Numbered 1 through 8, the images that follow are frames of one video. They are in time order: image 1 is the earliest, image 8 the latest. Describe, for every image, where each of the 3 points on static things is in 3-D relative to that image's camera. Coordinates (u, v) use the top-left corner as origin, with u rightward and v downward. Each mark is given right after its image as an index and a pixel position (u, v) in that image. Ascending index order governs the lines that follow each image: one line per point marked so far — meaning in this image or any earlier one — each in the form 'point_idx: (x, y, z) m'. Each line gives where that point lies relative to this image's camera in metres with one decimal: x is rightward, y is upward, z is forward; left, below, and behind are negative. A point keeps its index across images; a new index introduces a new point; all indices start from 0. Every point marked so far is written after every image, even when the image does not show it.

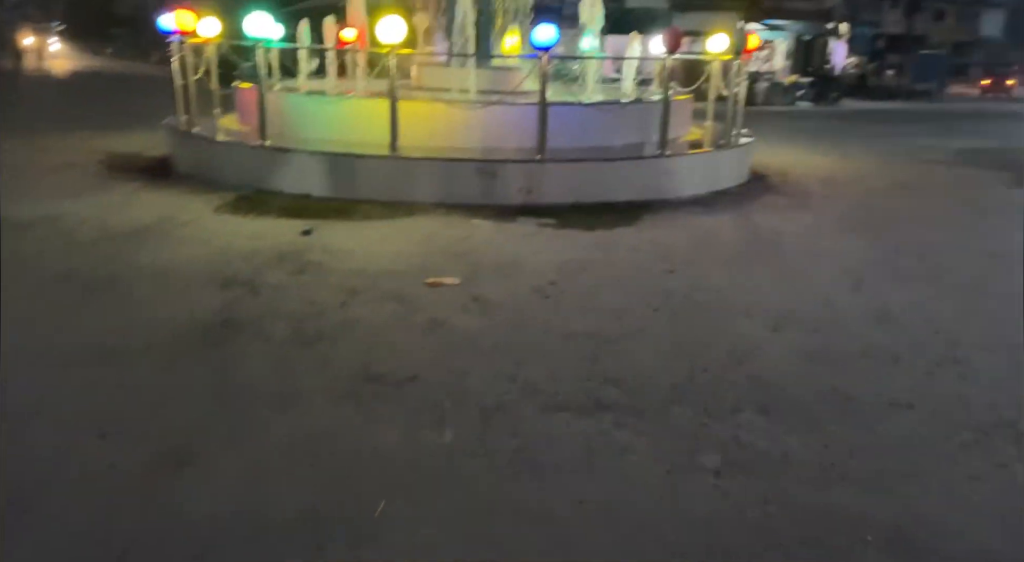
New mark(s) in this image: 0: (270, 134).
0: (-3.0, +1.8, +9.1) m
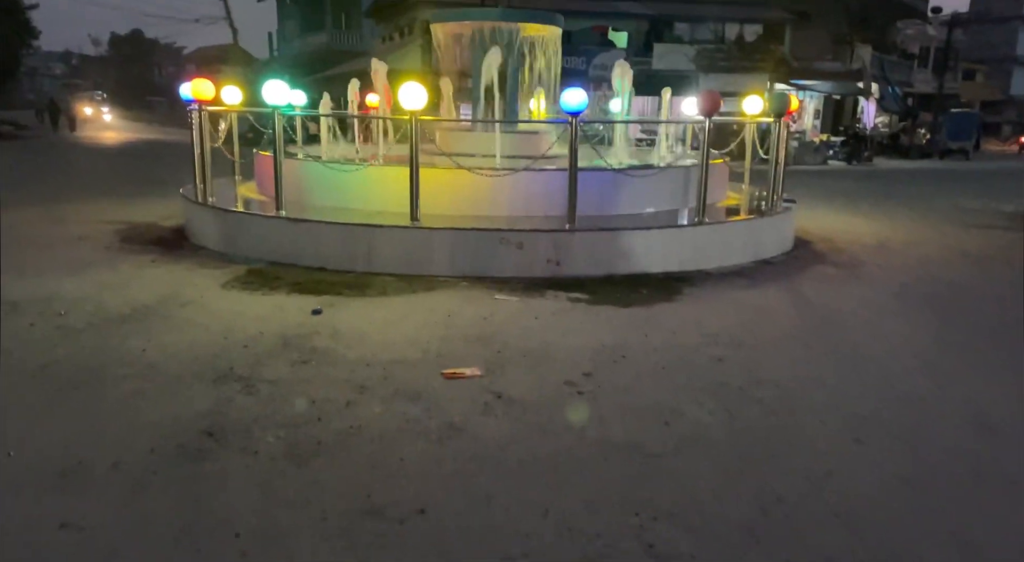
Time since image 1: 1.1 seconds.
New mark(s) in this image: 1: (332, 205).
0: (-2.7, +0.9, +8.7) m
1: (-2.1, +0.9, +8.3) m
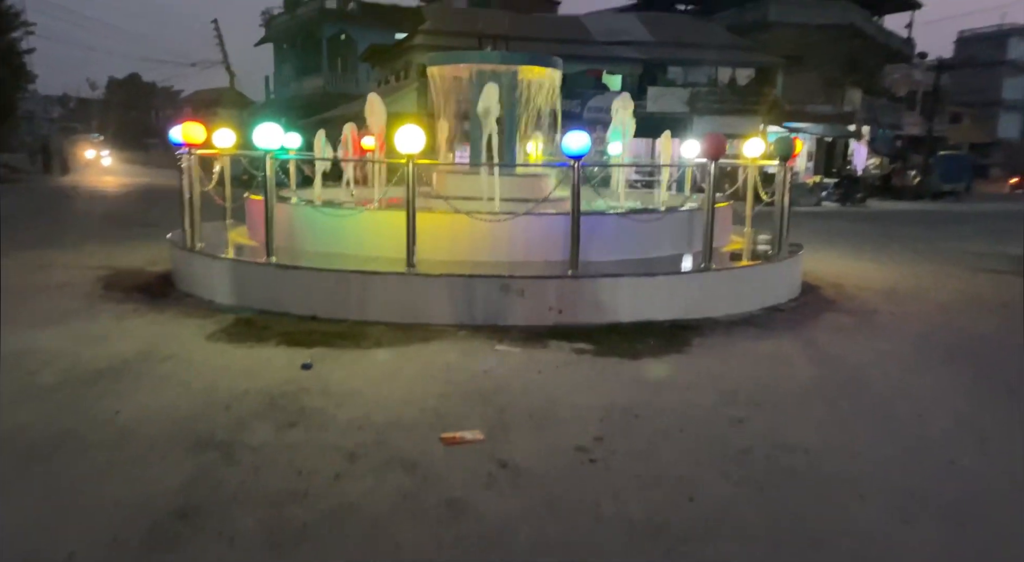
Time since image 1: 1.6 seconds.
0: (-2.7, +0.4, +8.4) m
1: (-2.1, +0.3, +8.0) m
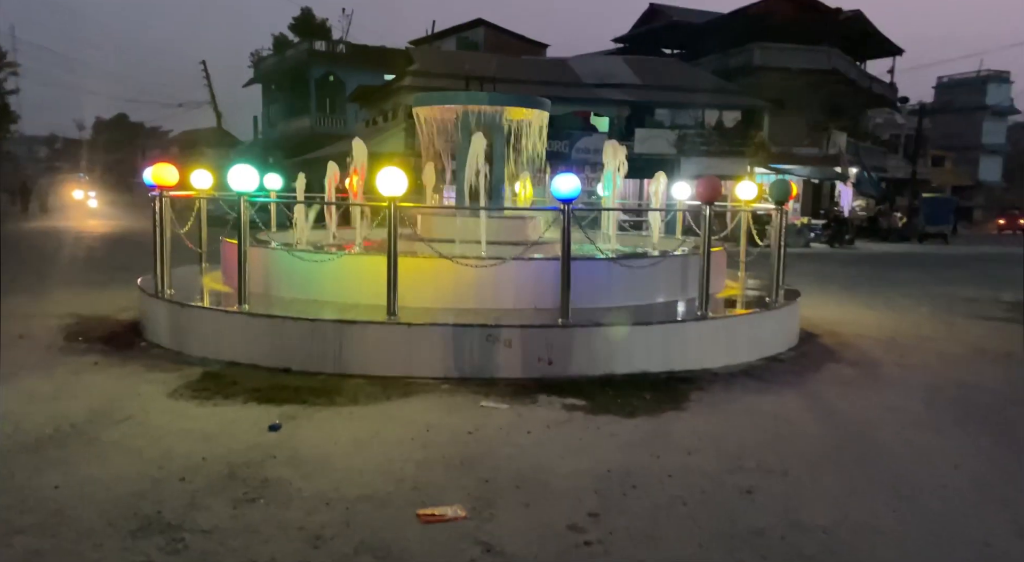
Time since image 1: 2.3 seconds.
0: (-2.9, -0.1, +8.0) m
1: (-2.2, -0.2, +7.6) m
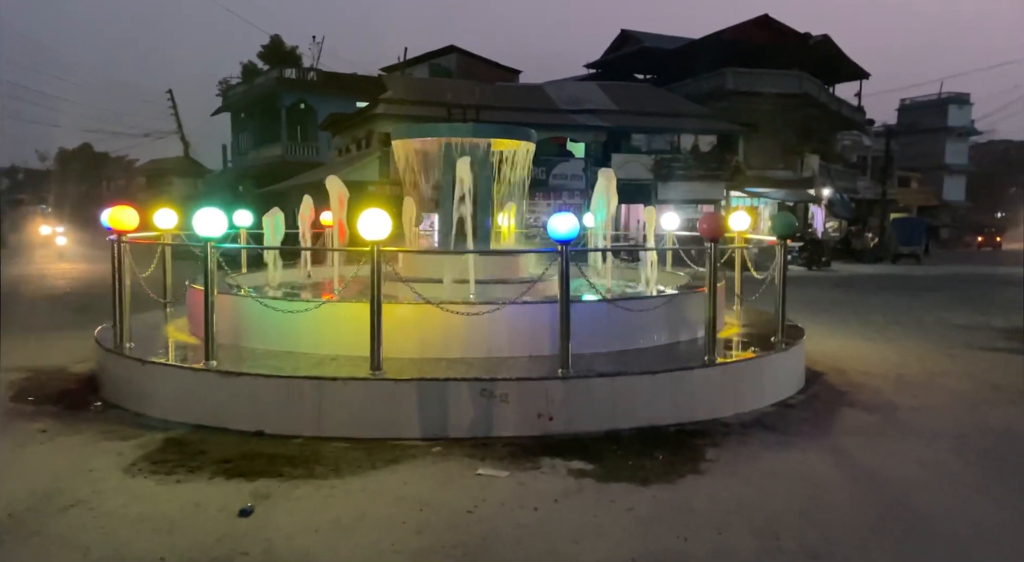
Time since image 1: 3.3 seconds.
0: (-2.9, -0.6, +7.4) m
1: (-2.3, -0.6, +7.0) m
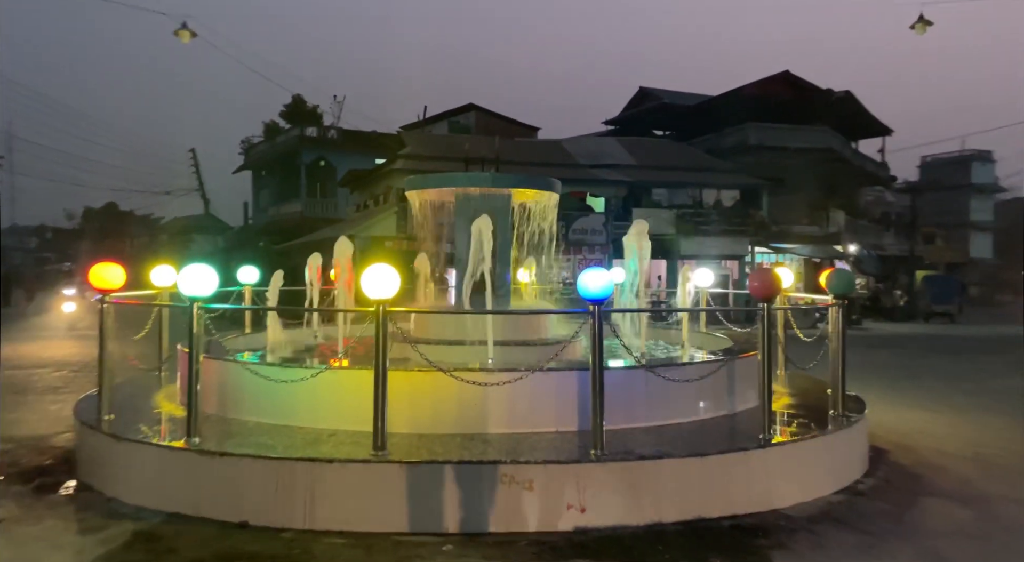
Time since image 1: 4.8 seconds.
0: (-2.7, -1.2, +6.6) m
1: (-2.1, -1.2, +6.2) m
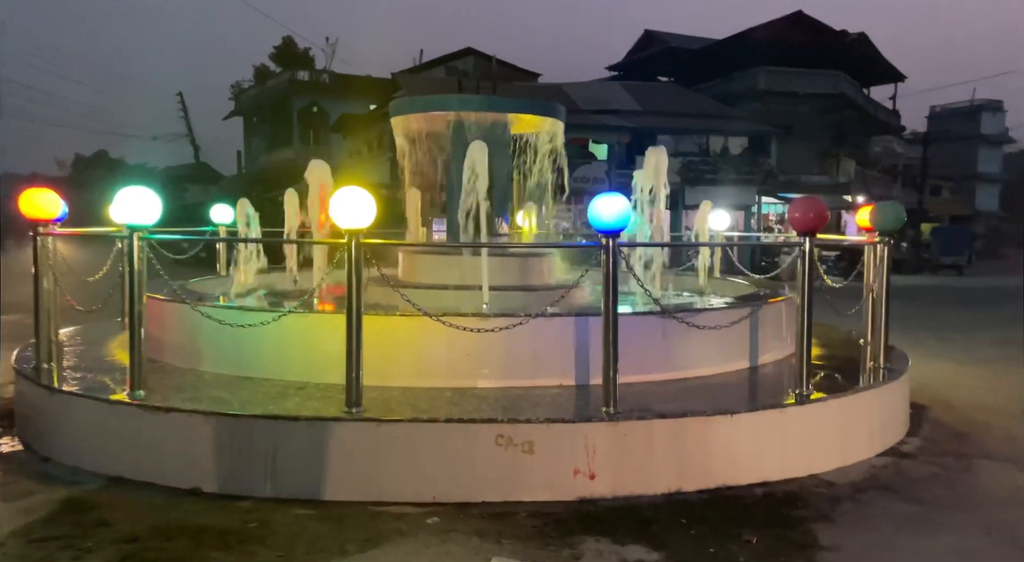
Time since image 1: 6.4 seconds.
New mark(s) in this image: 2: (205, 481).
0: (-2.8, -0.7, +5.9) m
1: (-2.1, -0.7, +5.5) m
2: (-1.8, -1.2, +4.4) m
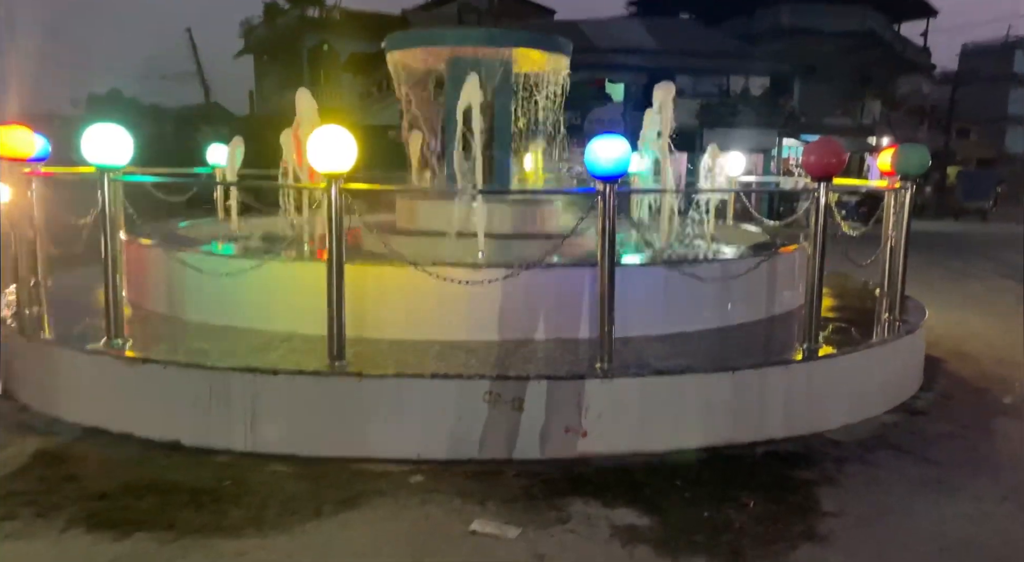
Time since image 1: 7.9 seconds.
0: (-2.8, -0.2, +5.7) m
1: (-2.1, -0.3, +5.3) m
2: (-1.9, -0.9, +4.2) m
